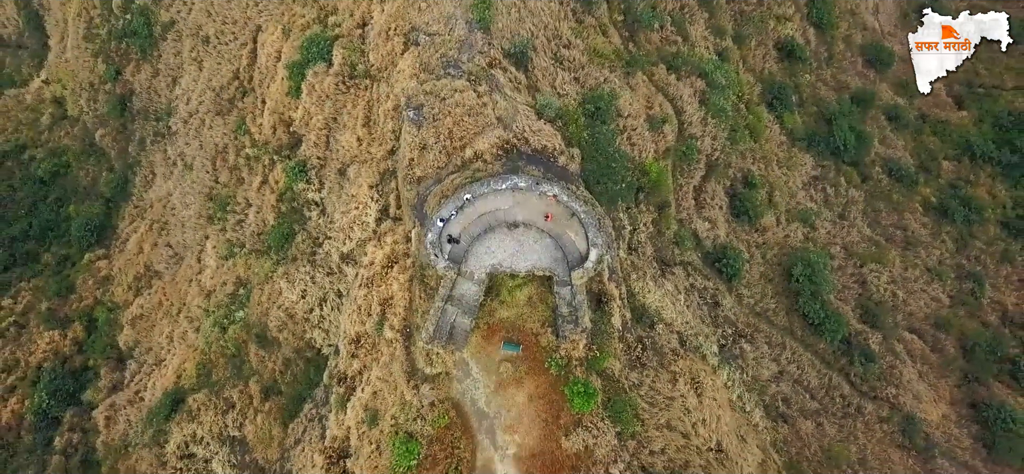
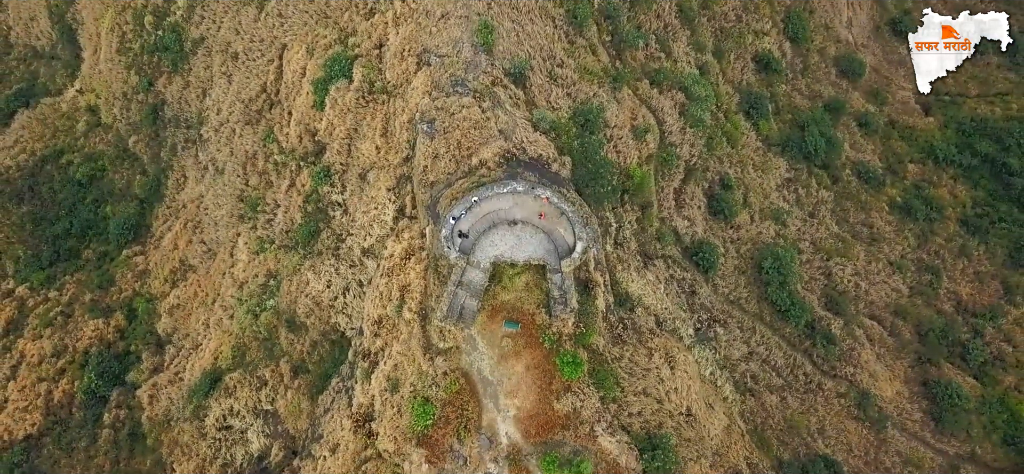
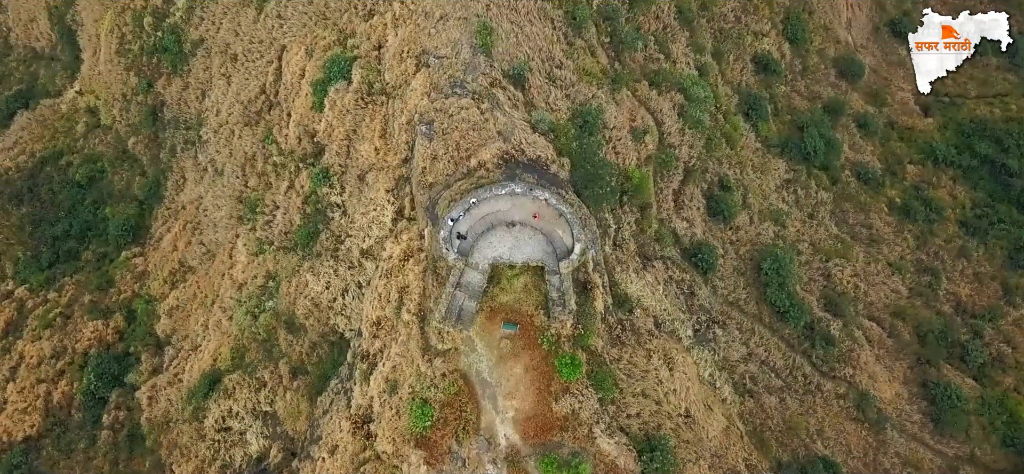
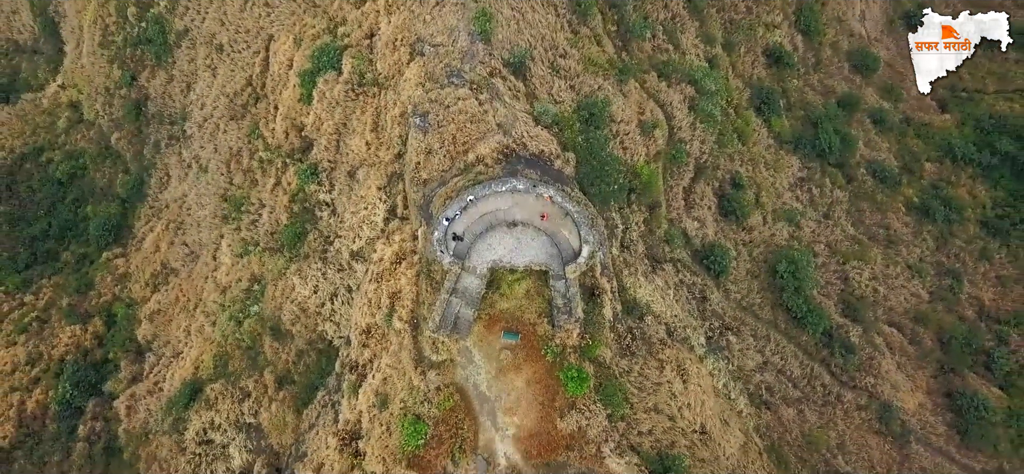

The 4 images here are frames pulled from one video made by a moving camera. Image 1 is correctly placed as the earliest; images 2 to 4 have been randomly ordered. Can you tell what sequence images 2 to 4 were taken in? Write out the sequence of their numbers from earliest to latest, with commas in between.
4, 2, 3
